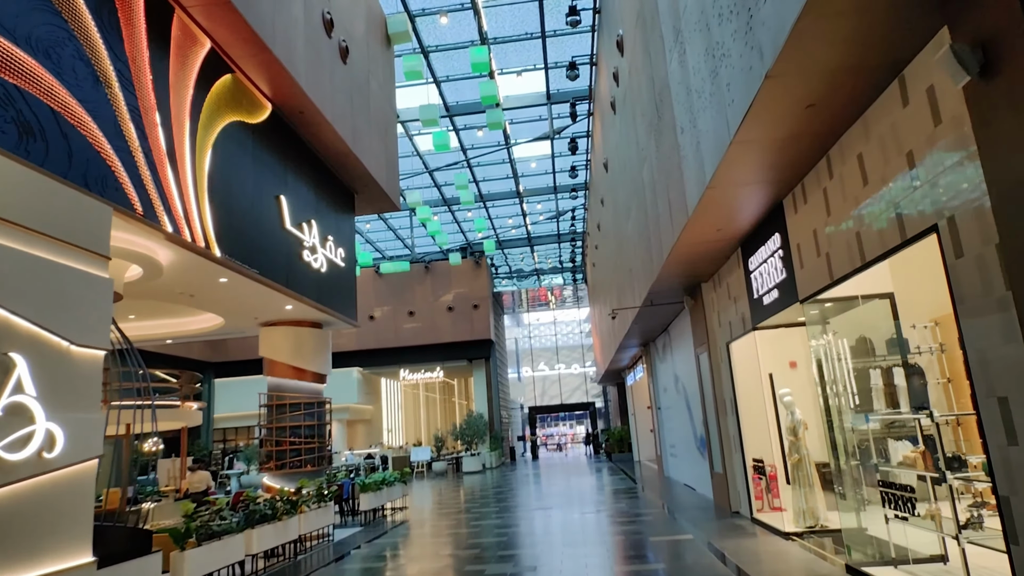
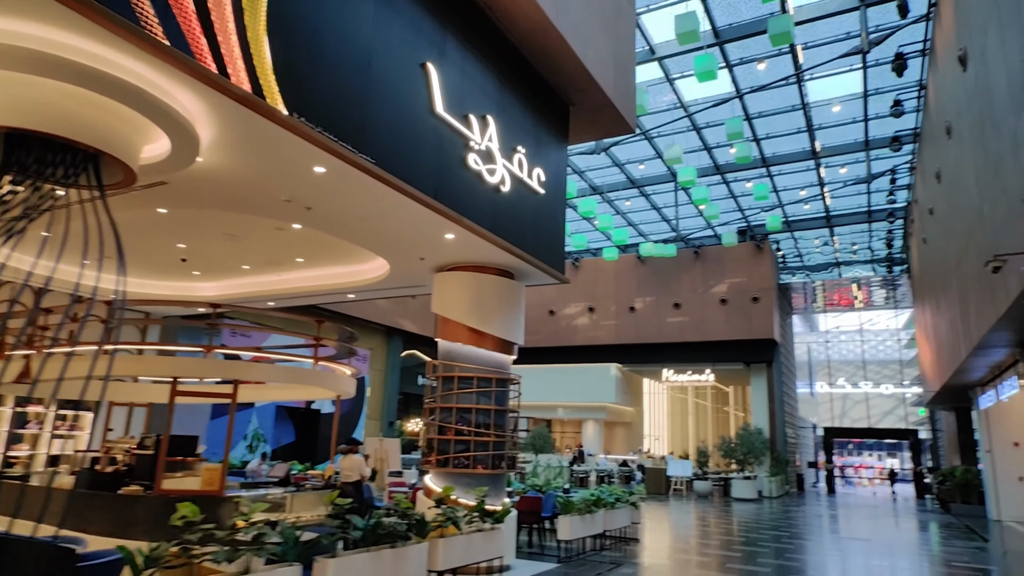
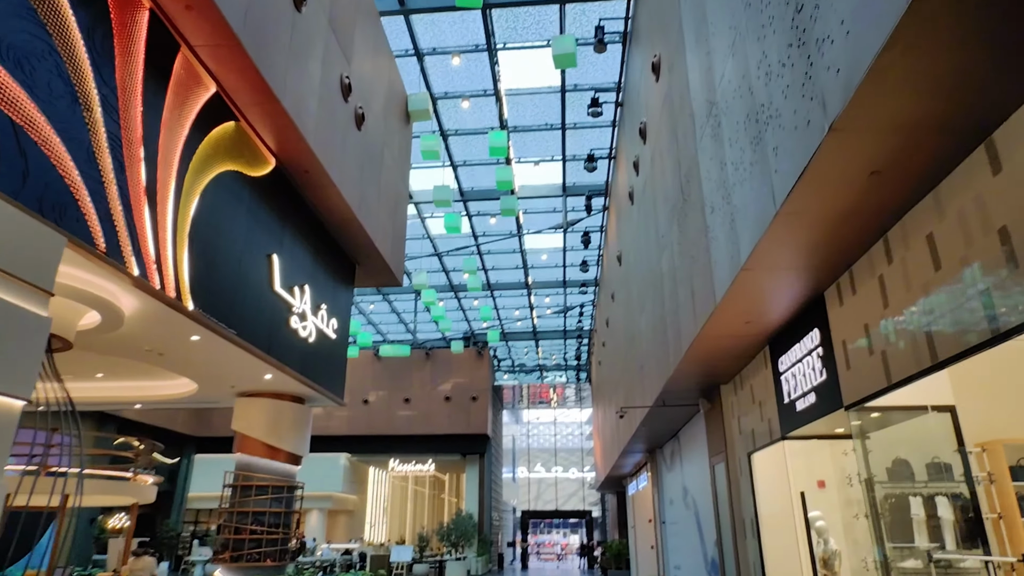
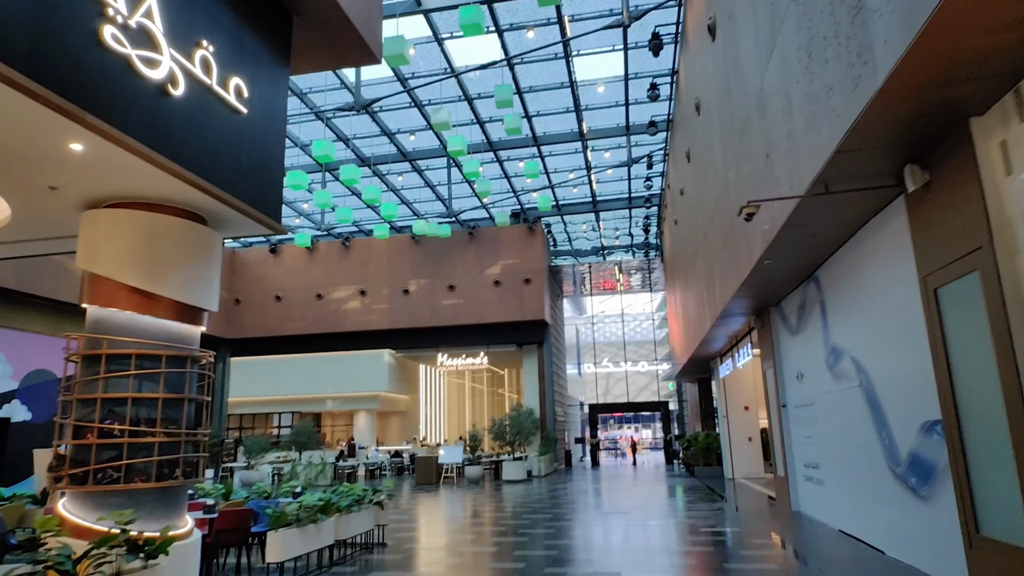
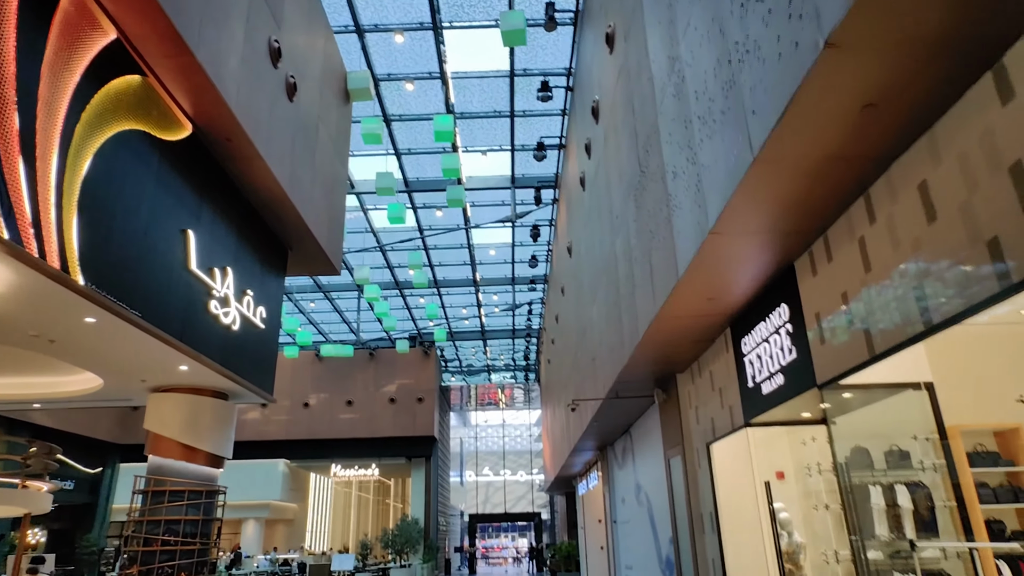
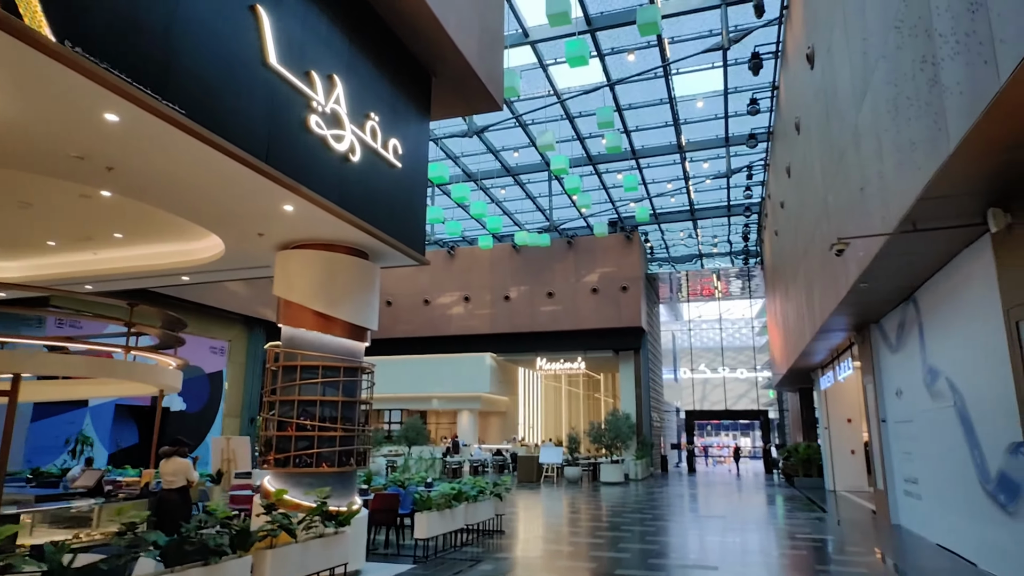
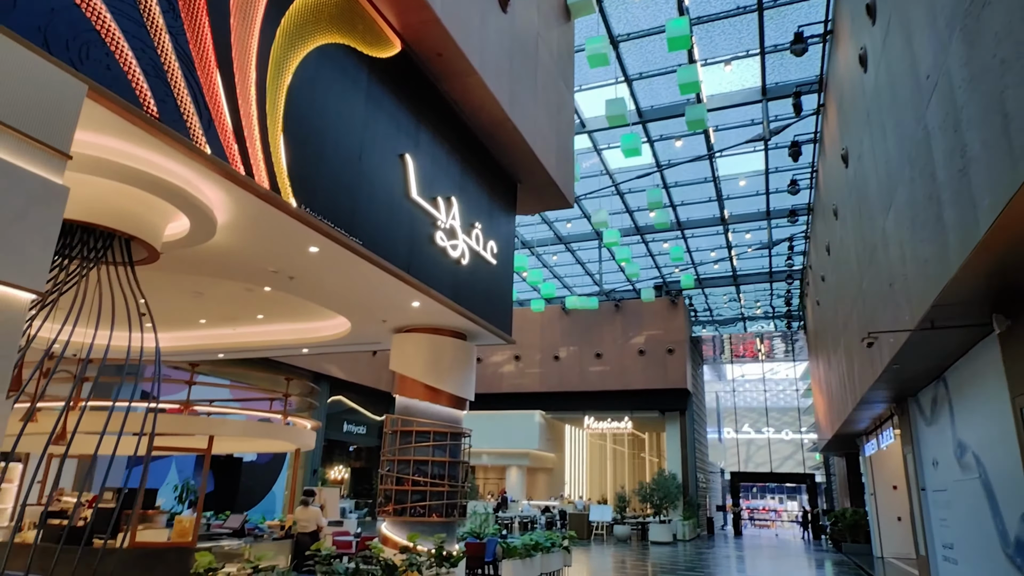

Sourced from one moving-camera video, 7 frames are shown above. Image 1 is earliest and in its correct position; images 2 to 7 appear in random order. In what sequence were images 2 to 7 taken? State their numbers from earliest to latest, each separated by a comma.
3, 5, 7, 2, 6, 4
